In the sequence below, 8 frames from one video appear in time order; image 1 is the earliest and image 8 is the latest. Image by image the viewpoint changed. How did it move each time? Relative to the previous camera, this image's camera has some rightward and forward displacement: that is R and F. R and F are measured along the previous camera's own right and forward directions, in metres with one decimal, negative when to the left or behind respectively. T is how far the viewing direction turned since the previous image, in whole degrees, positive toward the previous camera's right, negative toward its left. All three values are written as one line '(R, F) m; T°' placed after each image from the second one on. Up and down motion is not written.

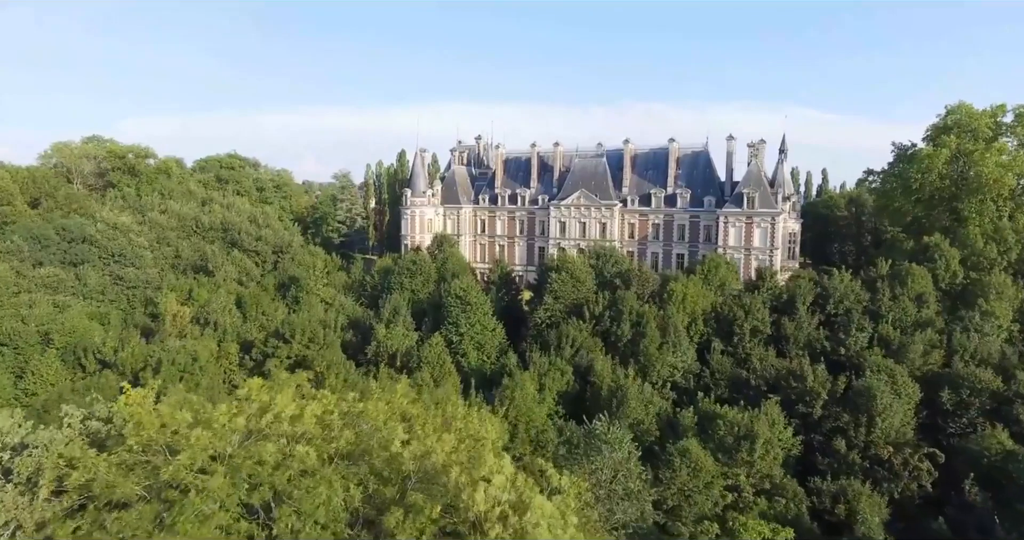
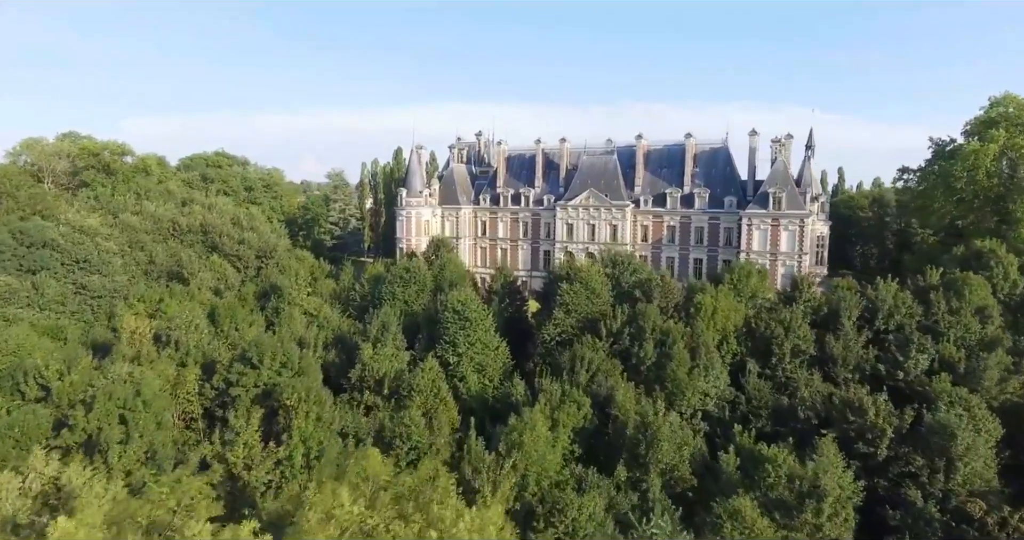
(-0.3, +4.7) m; 0°
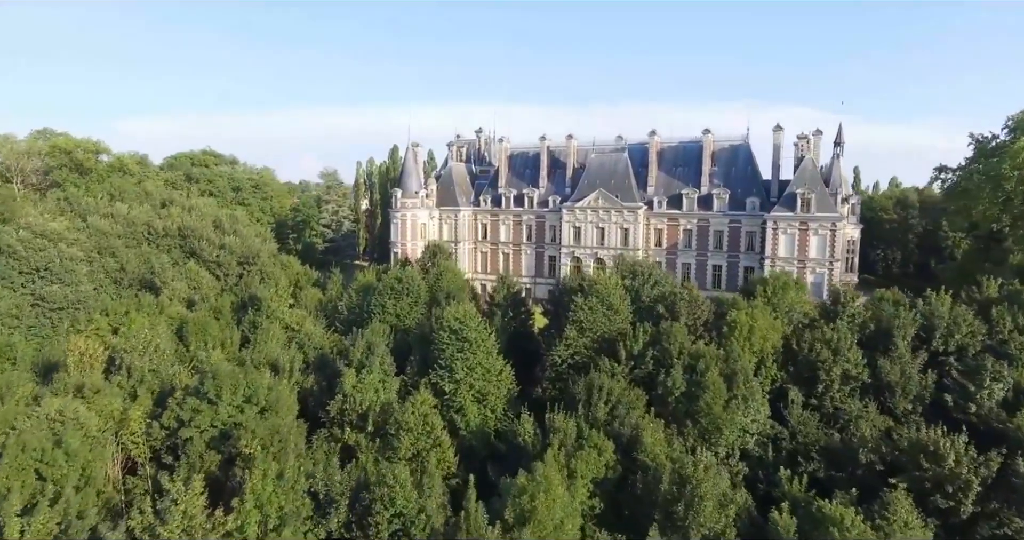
(-0.2, +4.3) m; 0°
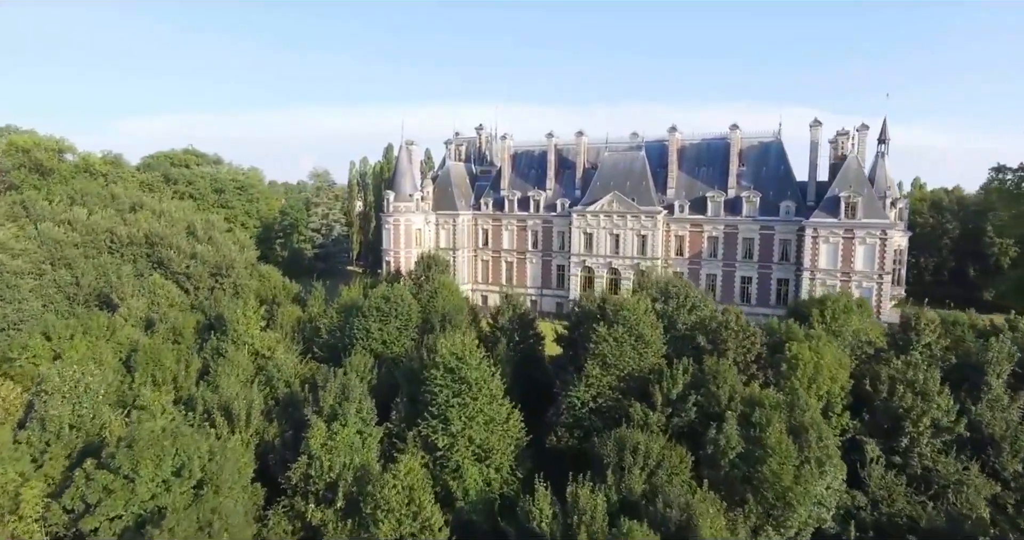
(-0.3, +5.4) m; 0°
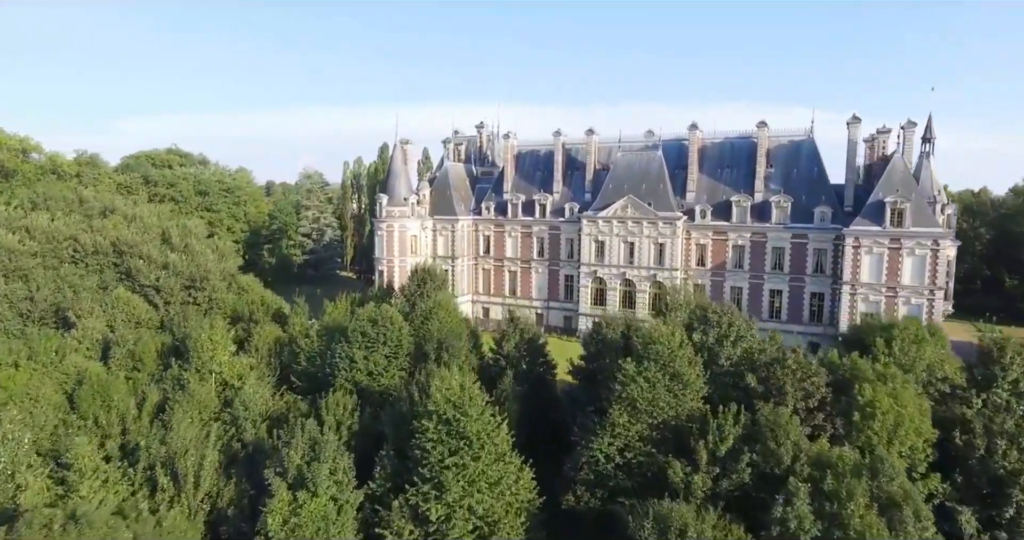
(-0.3, +4.3) m; 0°
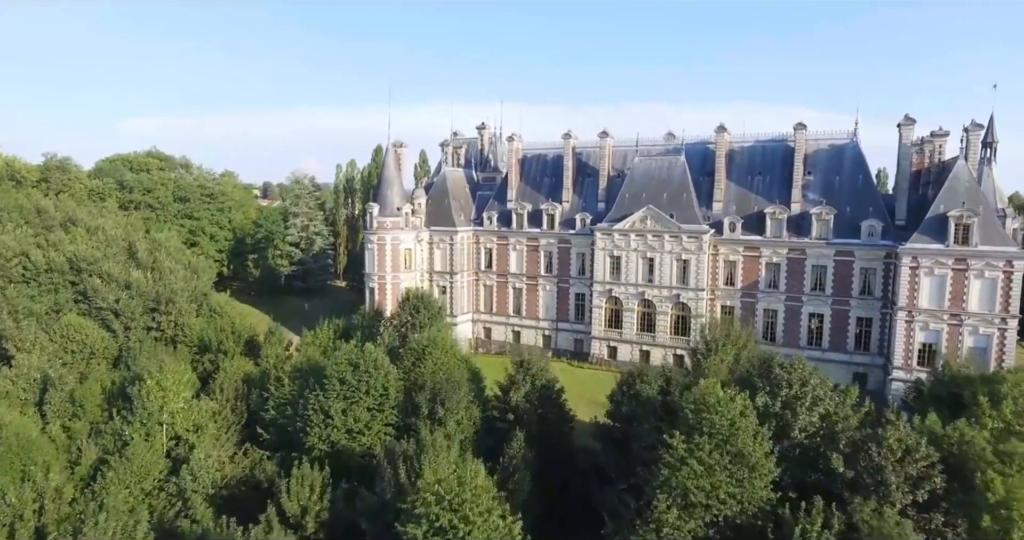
(-0.4, +4.7) m; 0°
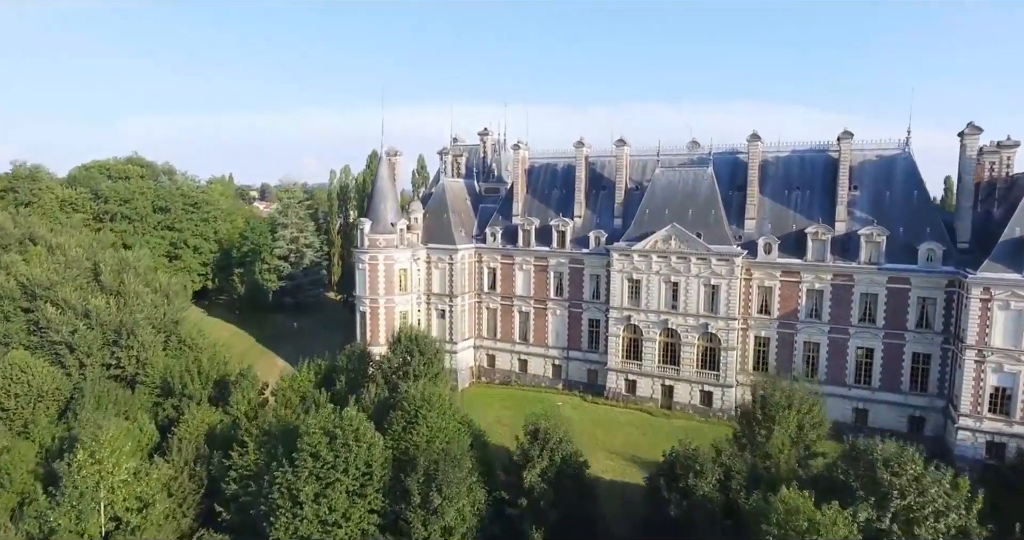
(-0.4, +4.3) m; 0°
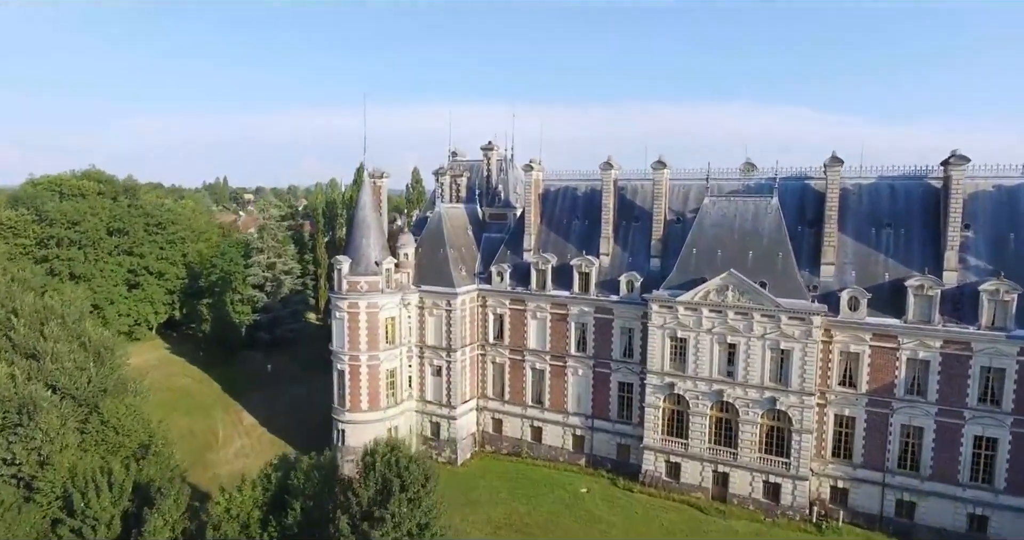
(-0.6, +7.3) m; 0°
